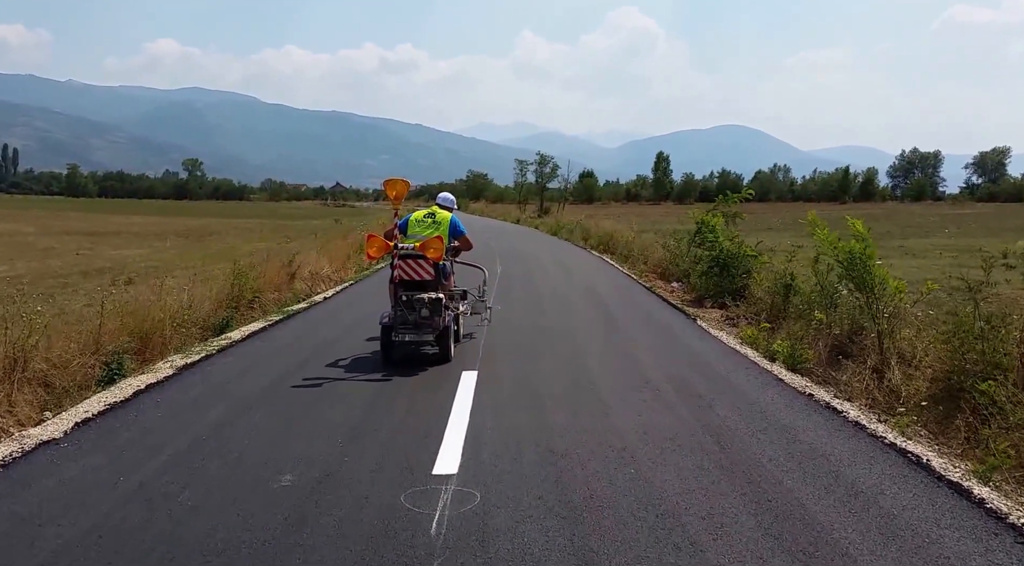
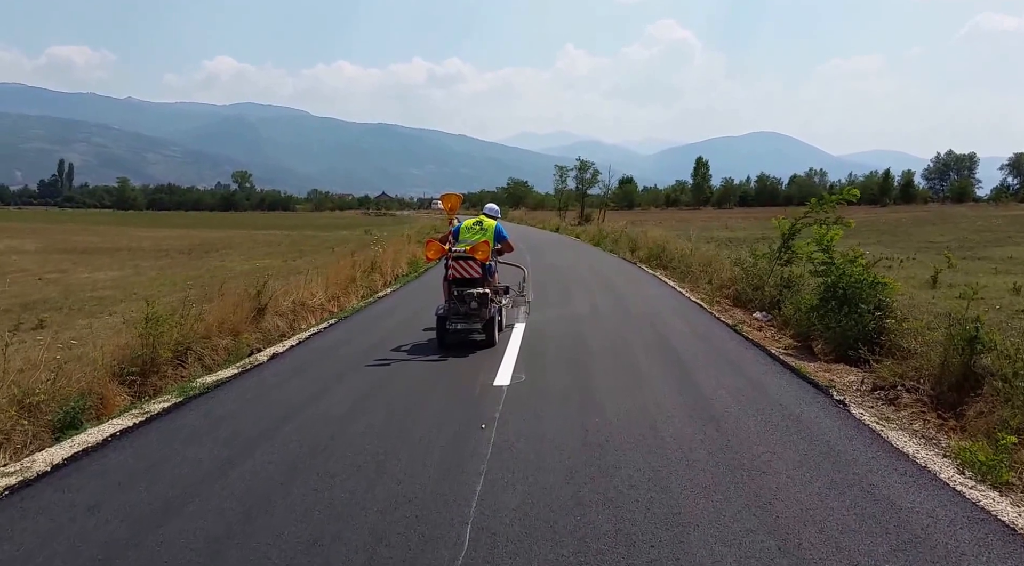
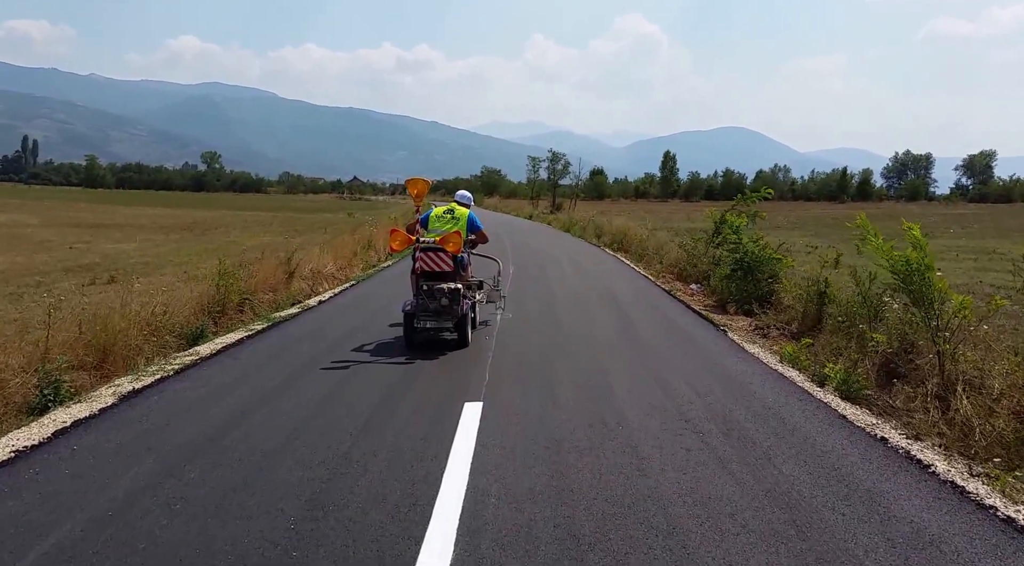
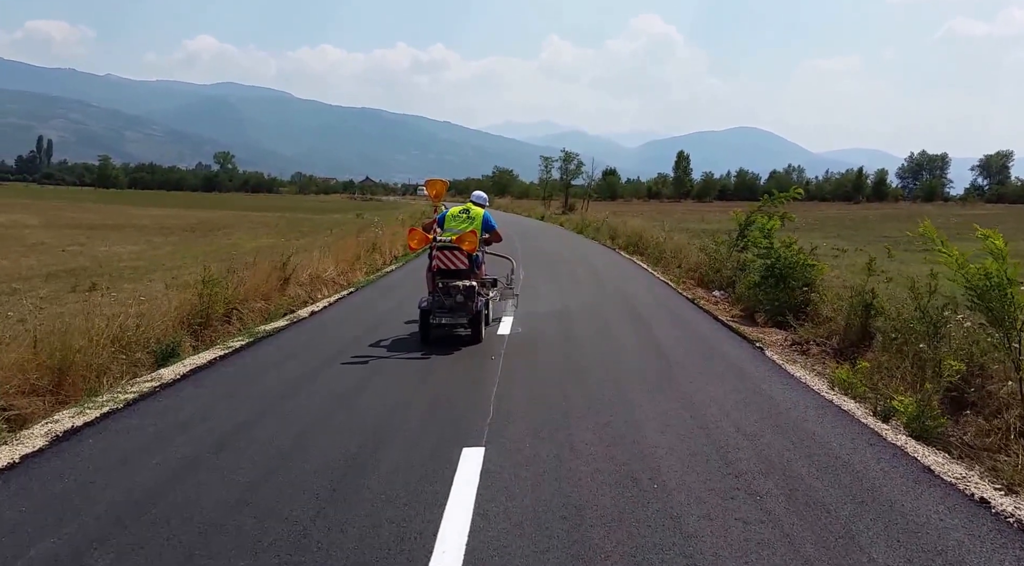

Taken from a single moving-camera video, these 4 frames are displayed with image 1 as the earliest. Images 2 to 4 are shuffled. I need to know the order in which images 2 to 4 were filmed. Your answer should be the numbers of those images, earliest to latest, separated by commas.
3, 4, 2
